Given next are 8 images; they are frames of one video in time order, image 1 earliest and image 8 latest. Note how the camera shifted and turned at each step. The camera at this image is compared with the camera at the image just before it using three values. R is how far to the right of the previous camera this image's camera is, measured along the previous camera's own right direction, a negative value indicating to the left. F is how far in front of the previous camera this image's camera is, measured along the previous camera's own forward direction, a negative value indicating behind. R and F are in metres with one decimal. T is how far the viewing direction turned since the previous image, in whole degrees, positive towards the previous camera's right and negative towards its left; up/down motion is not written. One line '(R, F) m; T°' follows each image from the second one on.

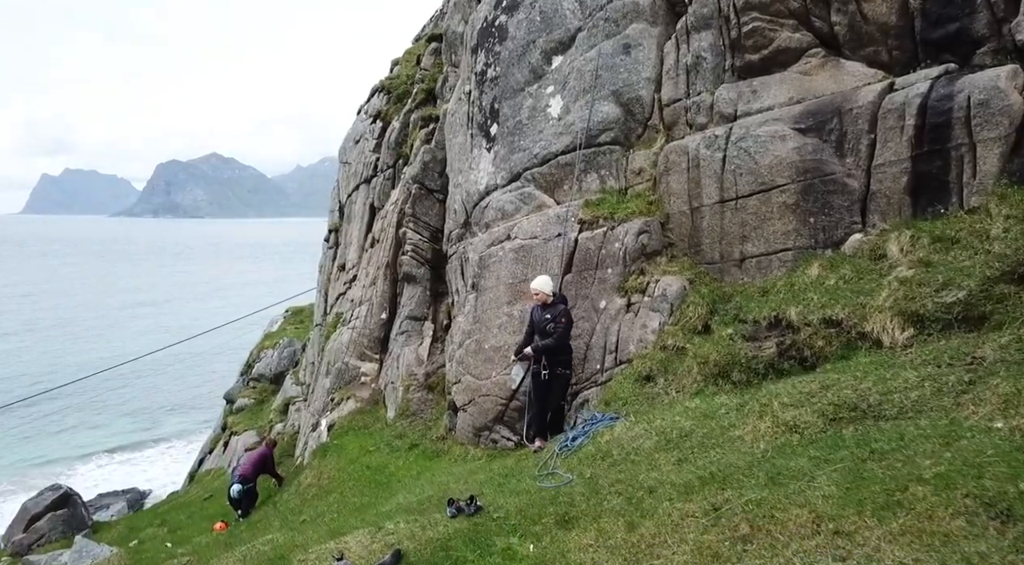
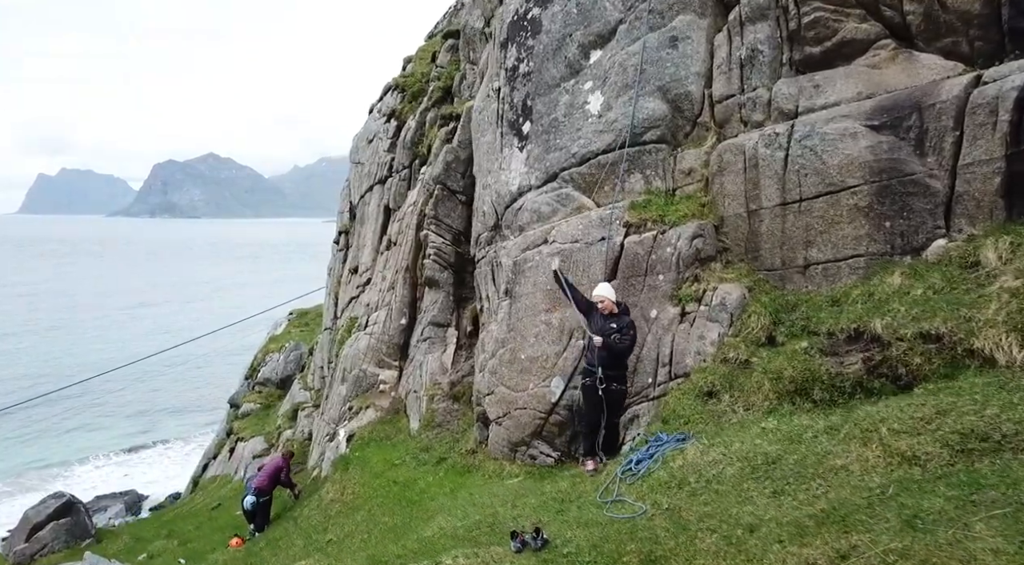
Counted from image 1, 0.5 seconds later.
(-0.6, +0.6) m; 0°
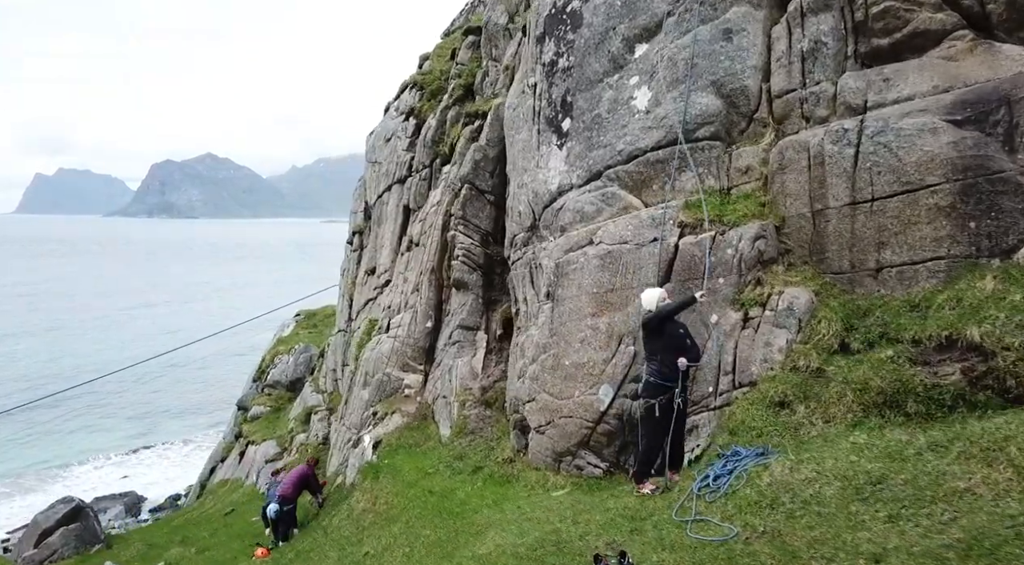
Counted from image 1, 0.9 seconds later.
(-0.7, +0.5) m; 0°
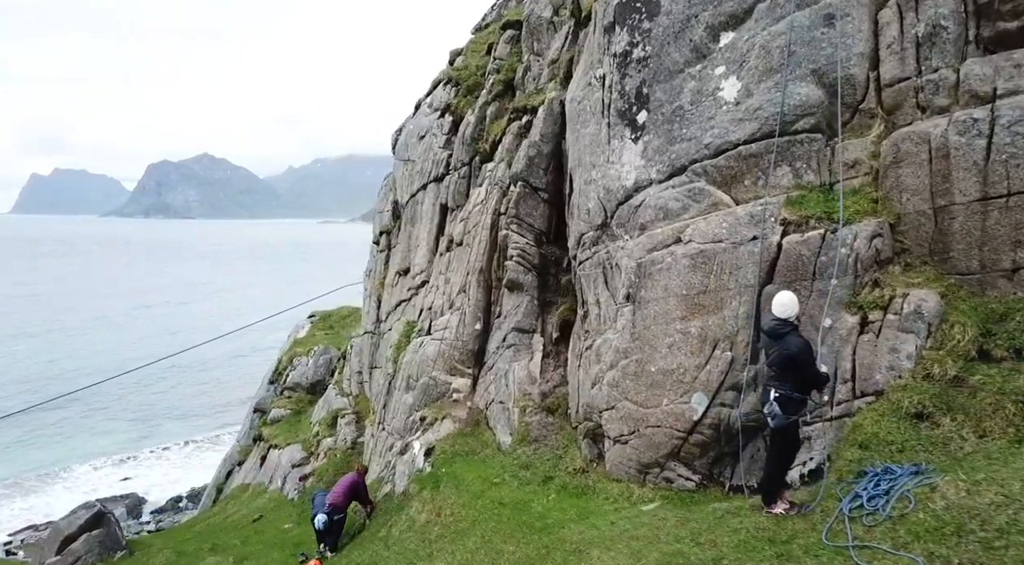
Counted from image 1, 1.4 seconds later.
(-1.2, +0.6) m; 0°
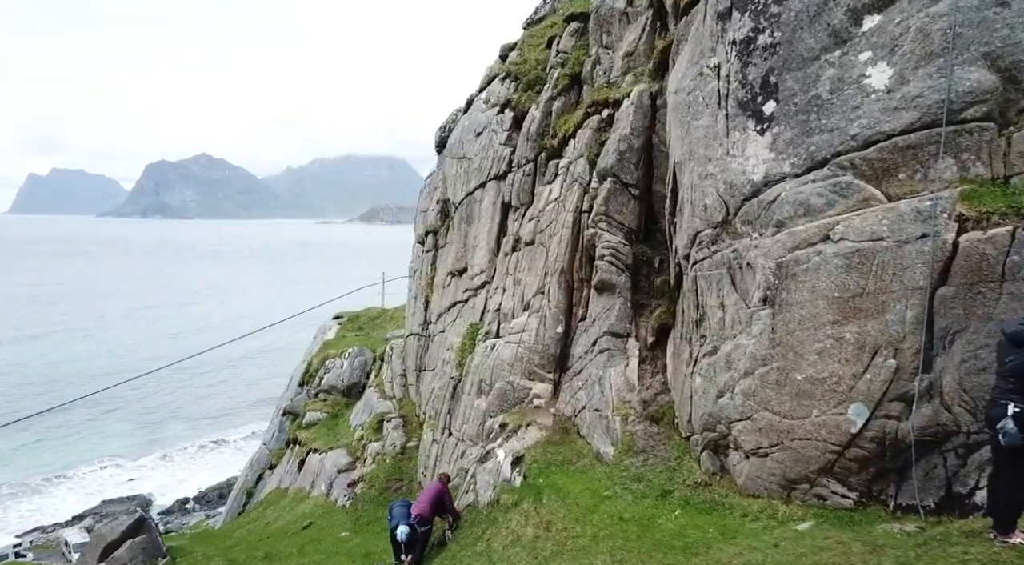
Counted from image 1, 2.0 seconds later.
(-1.7, +0.7) m; 0°
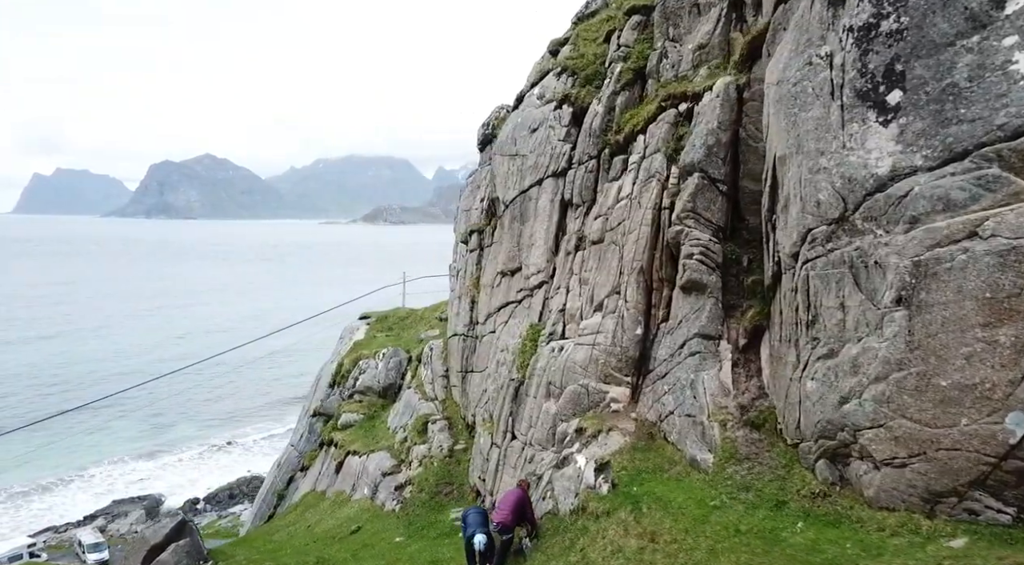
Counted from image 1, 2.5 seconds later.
(-1.5, +0.5) m; -1°
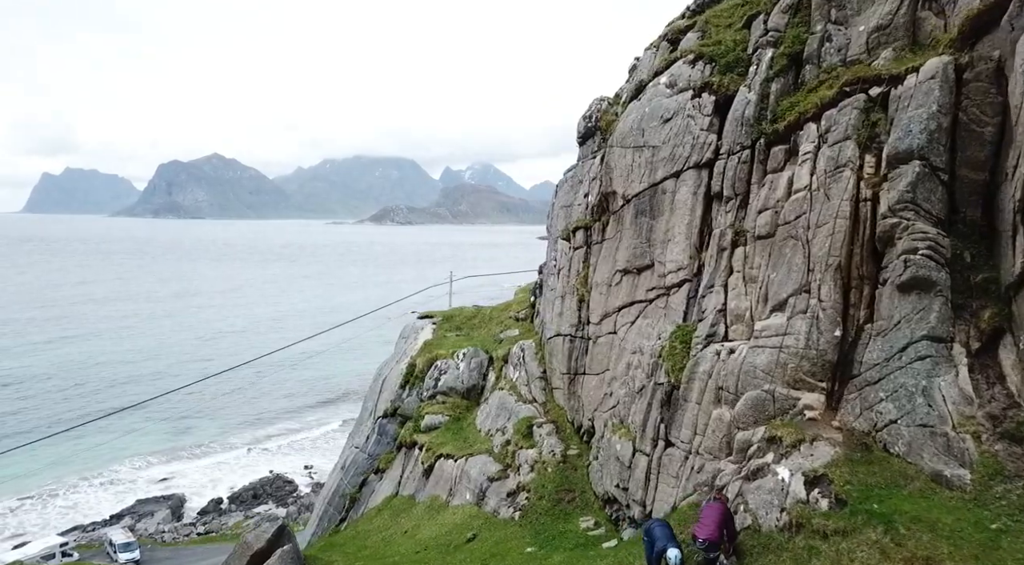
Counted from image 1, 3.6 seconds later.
(-3.4, +1.0) m; -2°
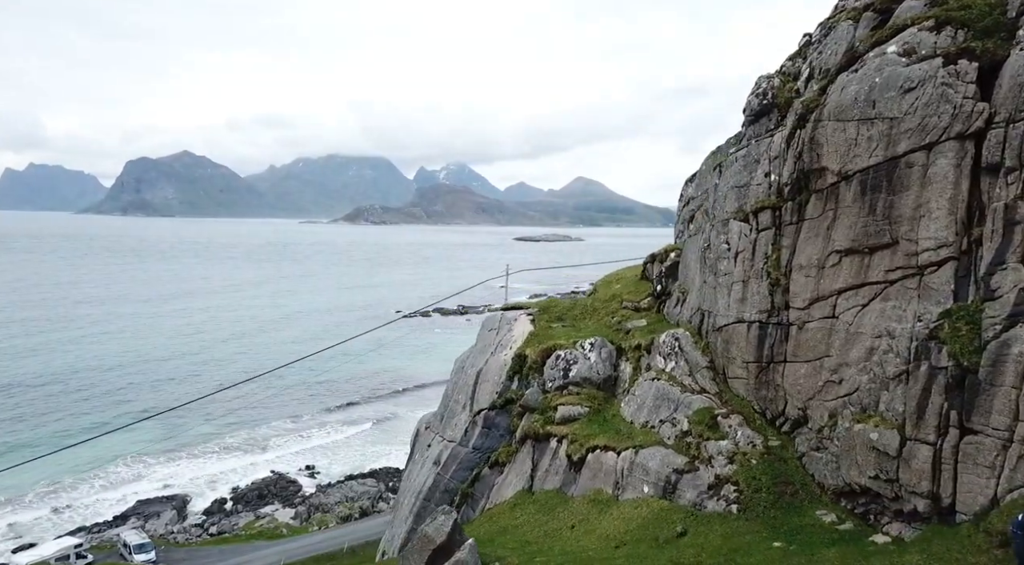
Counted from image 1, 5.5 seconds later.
(-6.6, +1.4) m; 0°
